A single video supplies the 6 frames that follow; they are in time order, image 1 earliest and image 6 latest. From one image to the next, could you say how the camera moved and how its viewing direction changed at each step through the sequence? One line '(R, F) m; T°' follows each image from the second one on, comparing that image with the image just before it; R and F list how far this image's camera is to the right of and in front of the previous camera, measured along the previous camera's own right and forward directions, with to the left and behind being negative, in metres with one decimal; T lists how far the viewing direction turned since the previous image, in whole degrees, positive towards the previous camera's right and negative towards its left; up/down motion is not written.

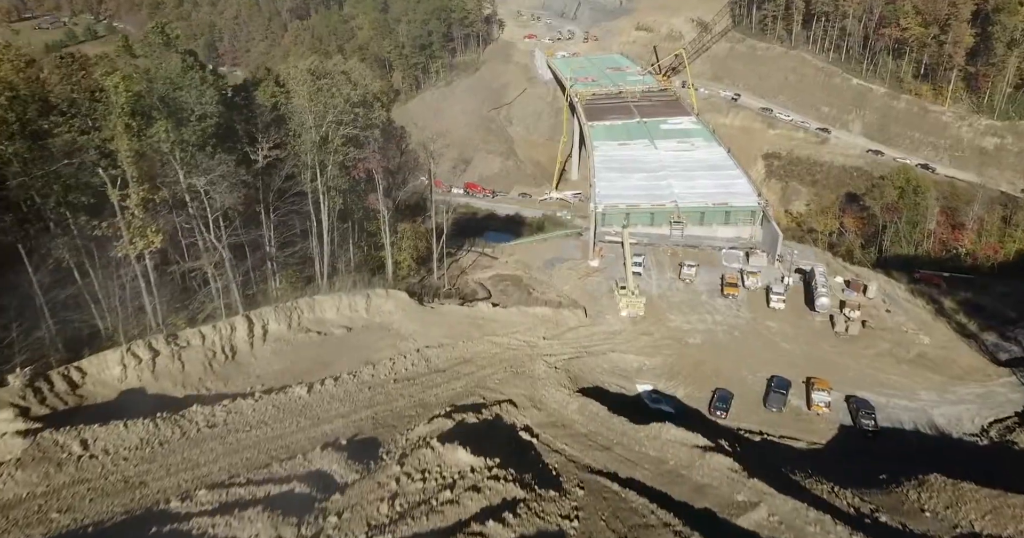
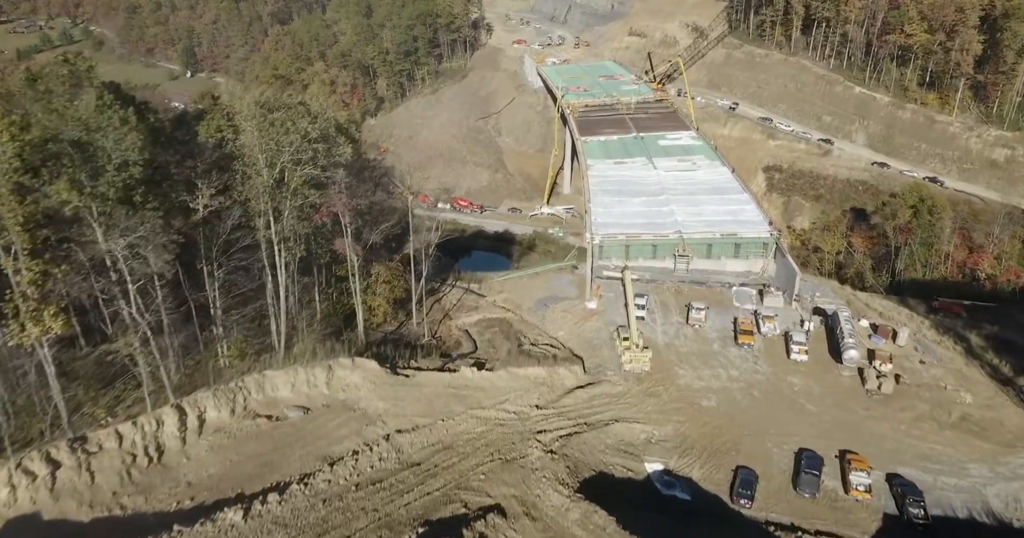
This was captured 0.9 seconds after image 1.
(+0.1, +2.9) m; +1°
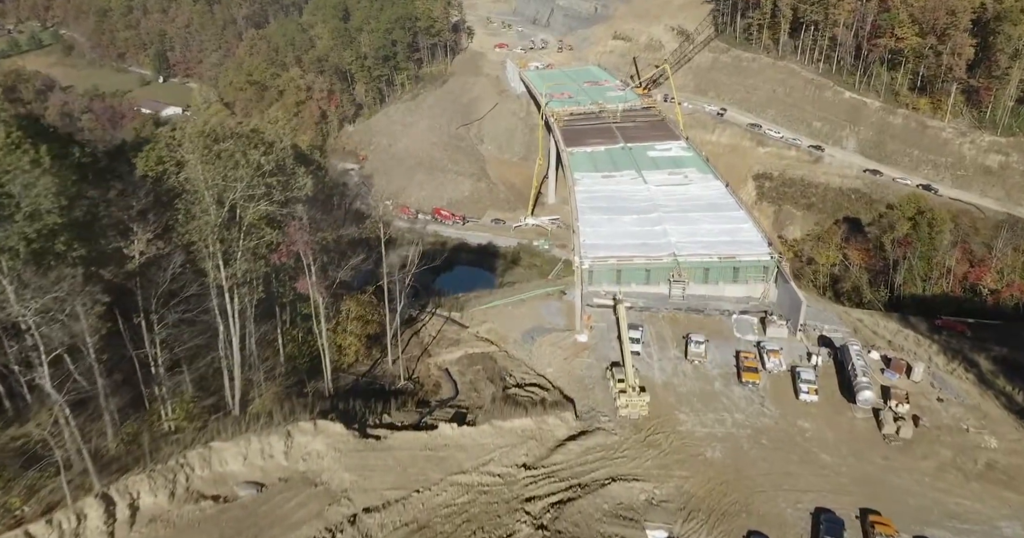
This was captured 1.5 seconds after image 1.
(0.0, +1.9) m; +1°
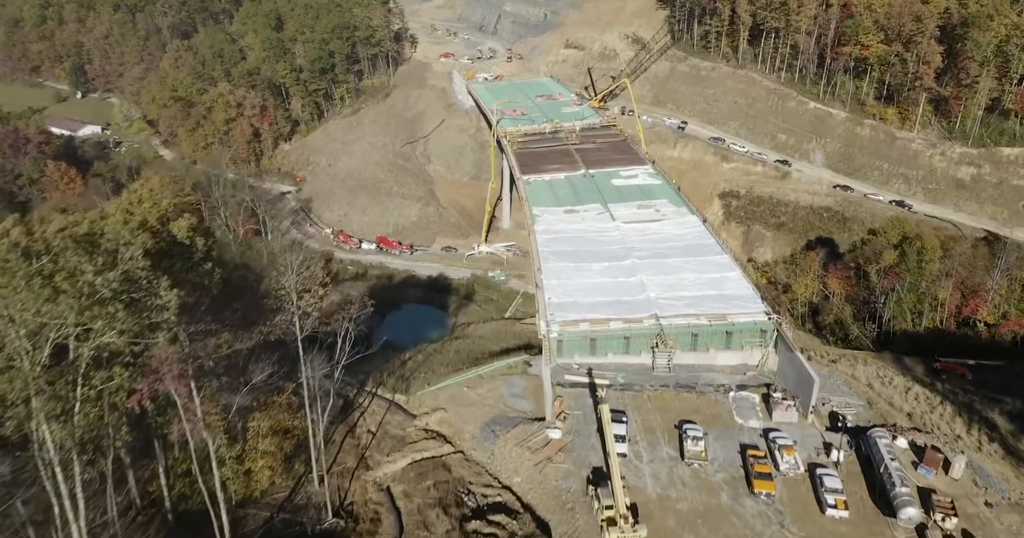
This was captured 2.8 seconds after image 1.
(+0.1, +4.3) m; +4°
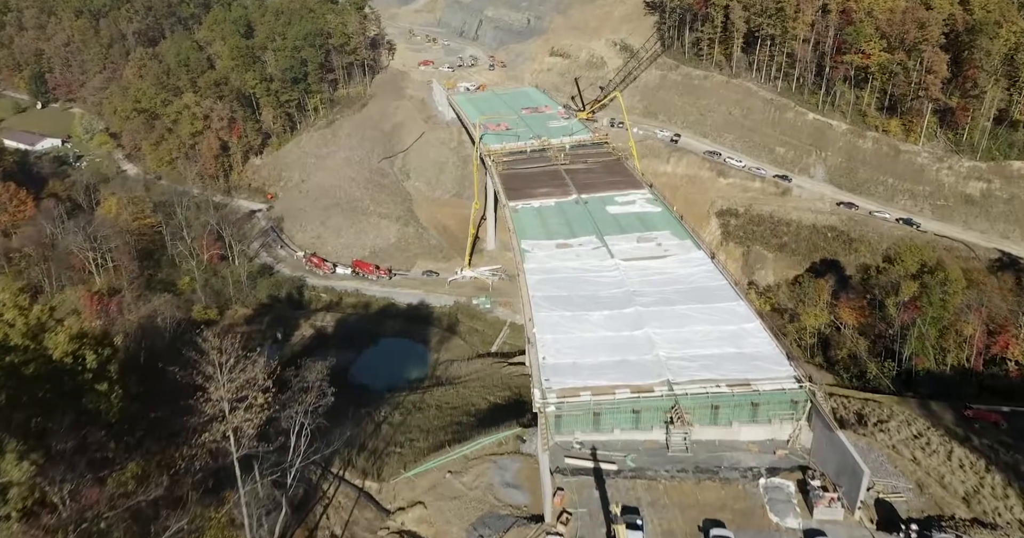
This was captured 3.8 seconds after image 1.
(-0.1, +3.3) m; +1°
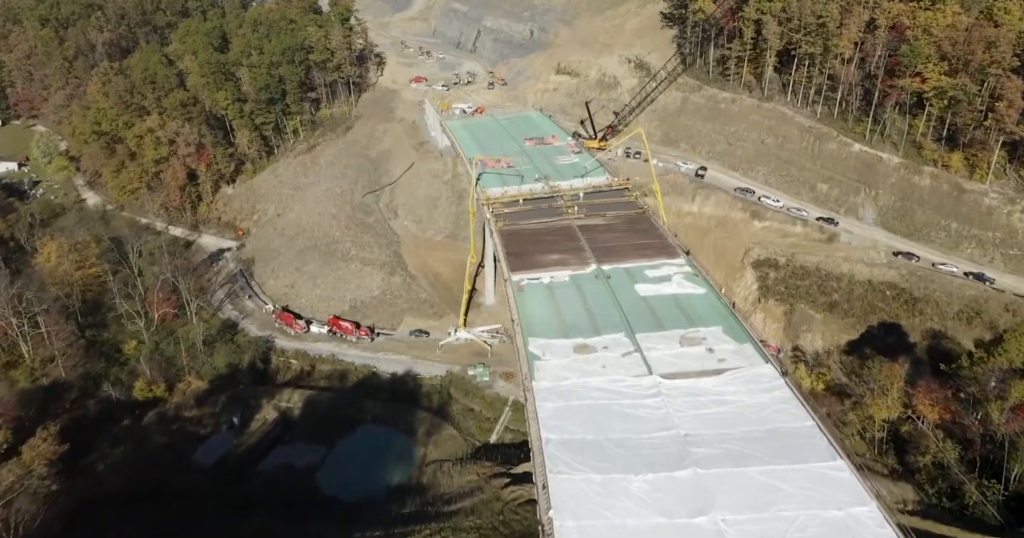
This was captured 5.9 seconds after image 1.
(-0.2, +6.8) m; 0°
